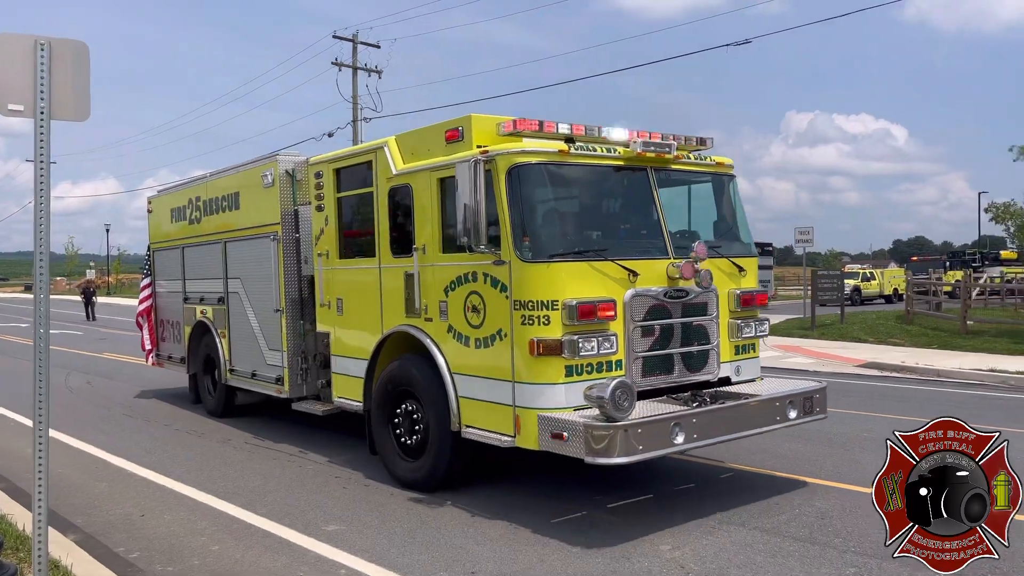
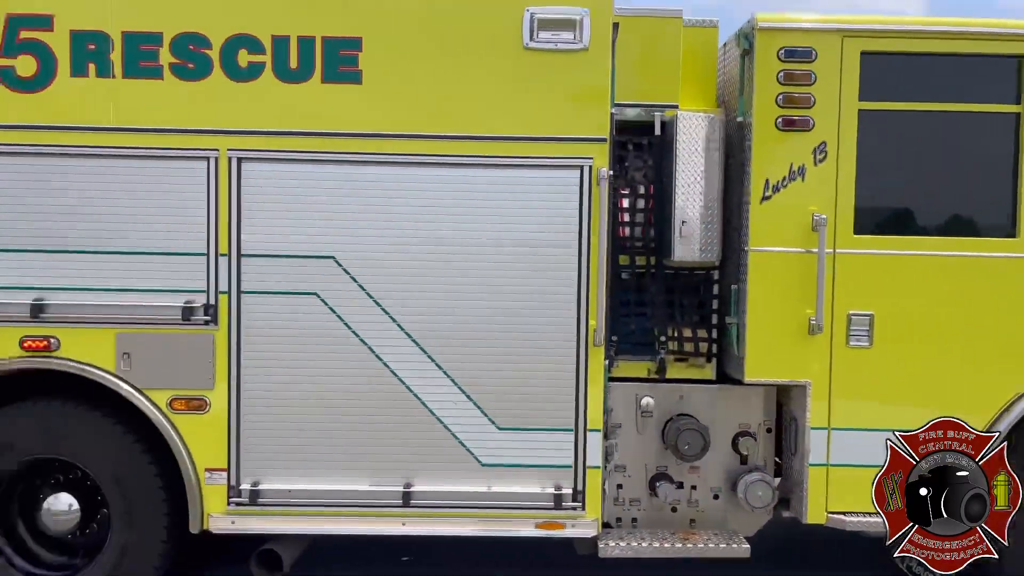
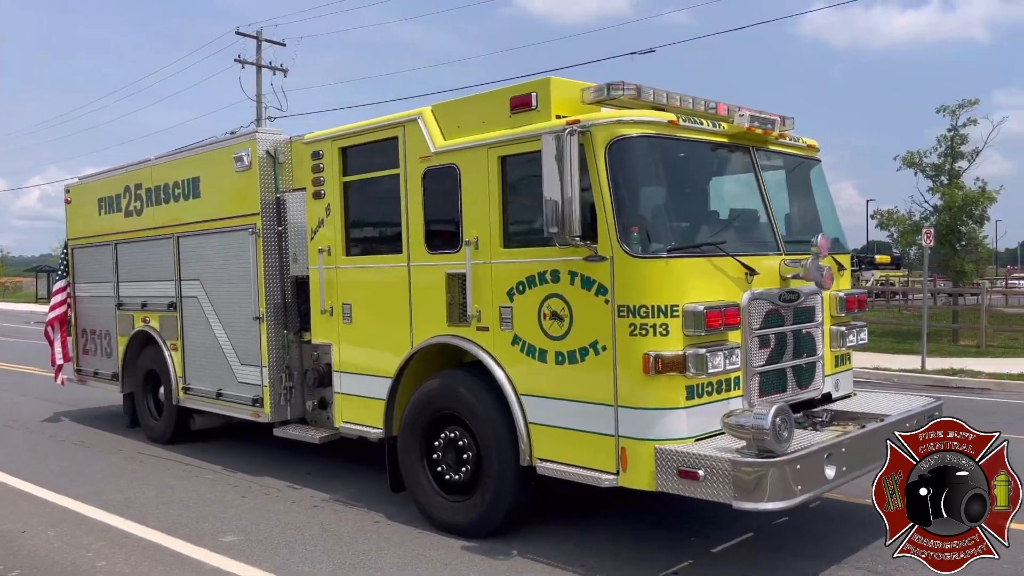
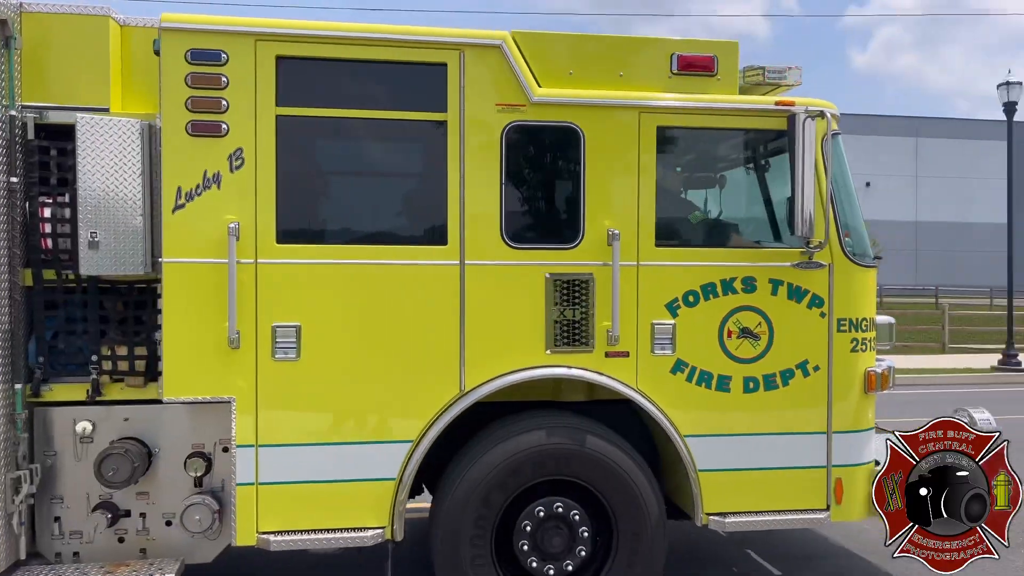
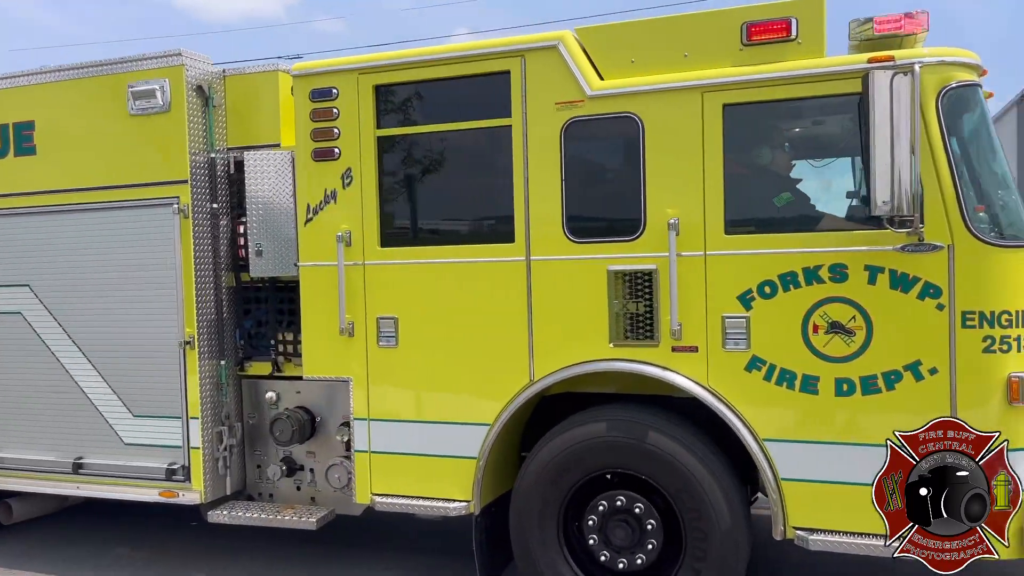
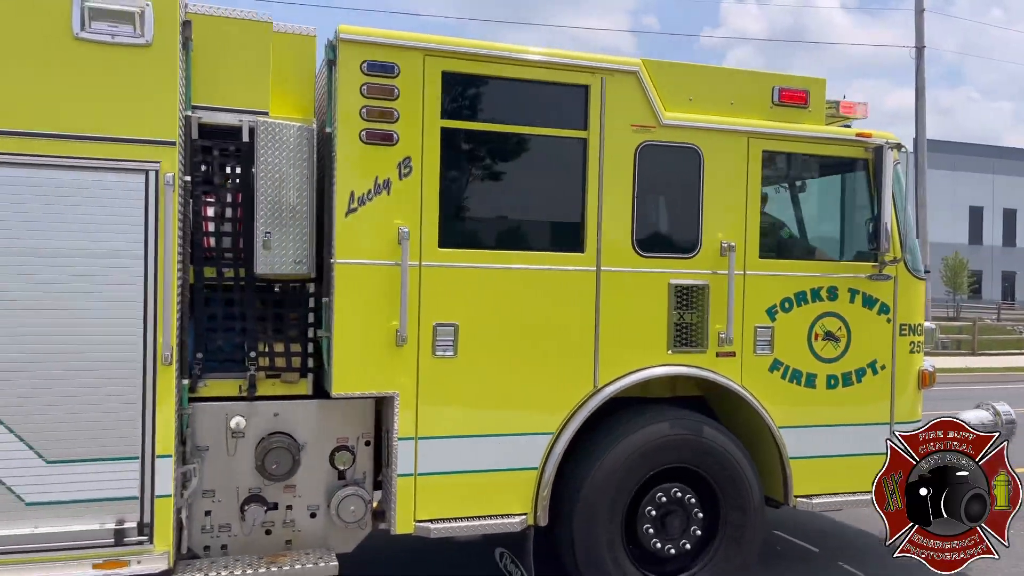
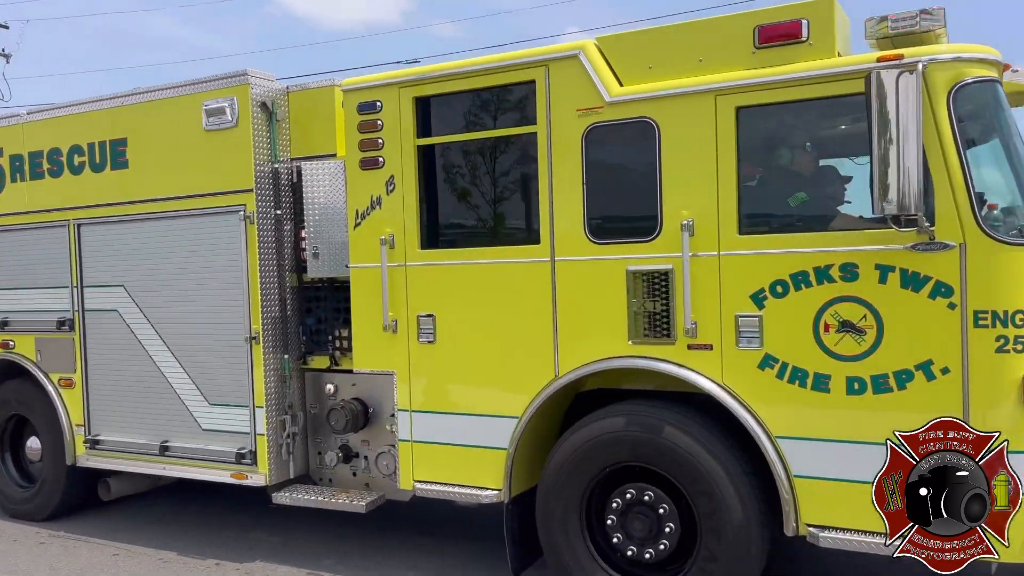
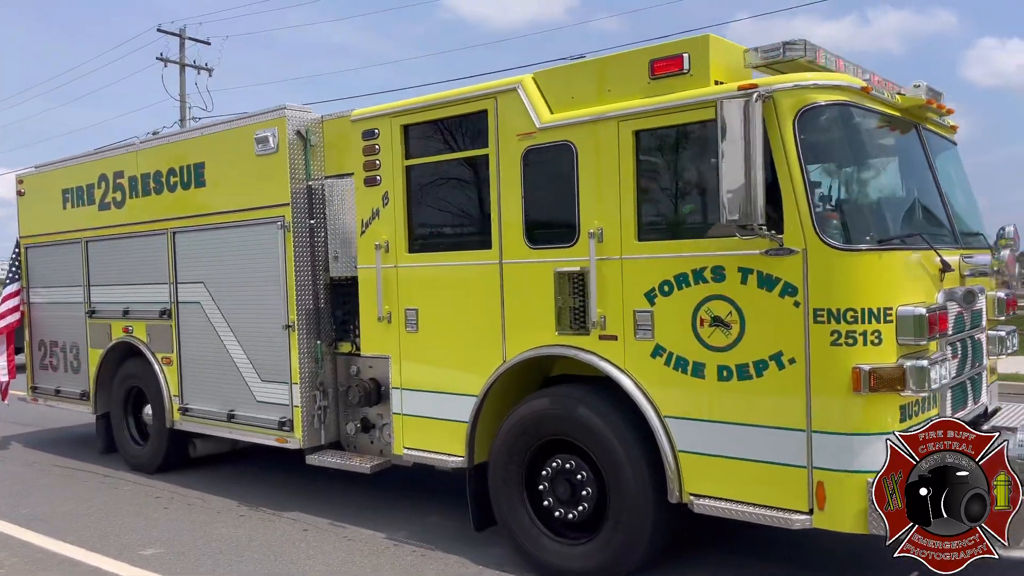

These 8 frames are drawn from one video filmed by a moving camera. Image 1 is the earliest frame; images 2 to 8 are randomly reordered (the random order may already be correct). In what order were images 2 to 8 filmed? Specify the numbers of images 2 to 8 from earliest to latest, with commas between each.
3, 8, 7, 5, 4, 6, 2
